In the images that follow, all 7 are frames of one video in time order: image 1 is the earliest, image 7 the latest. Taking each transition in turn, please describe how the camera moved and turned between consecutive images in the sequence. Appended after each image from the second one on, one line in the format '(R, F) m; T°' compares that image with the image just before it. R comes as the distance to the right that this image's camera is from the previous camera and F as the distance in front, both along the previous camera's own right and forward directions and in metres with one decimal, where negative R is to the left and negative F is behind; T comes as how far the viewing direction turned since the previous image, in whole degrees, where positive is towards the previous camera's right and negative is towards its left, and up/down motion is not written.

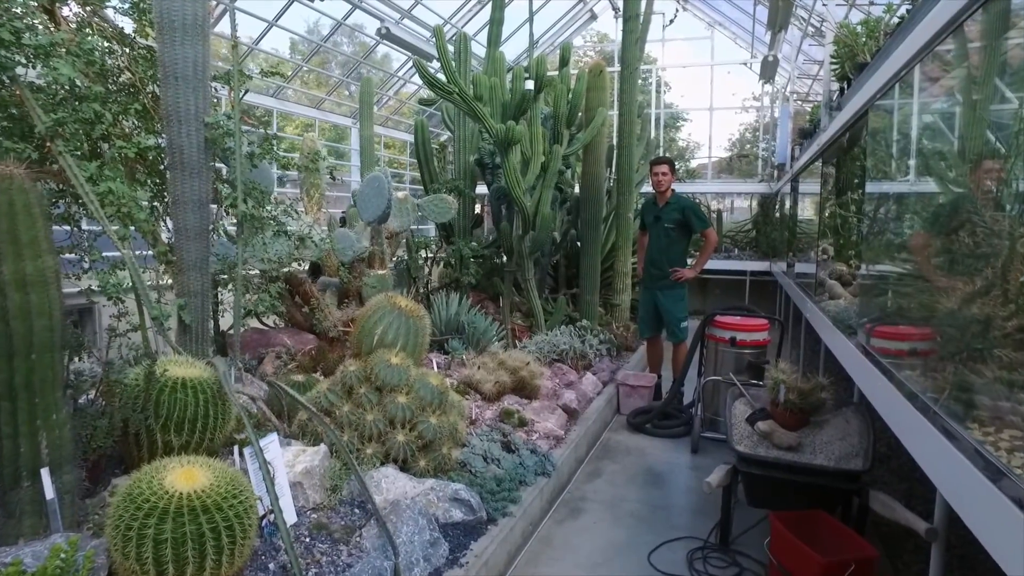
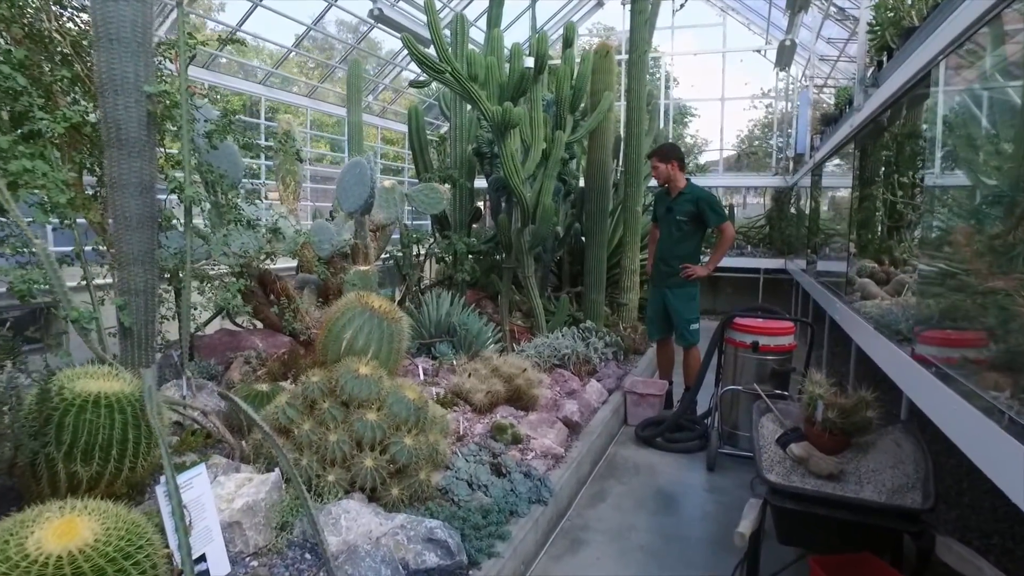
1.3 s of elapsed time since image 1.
(+0.1, +0.4) m; -1°
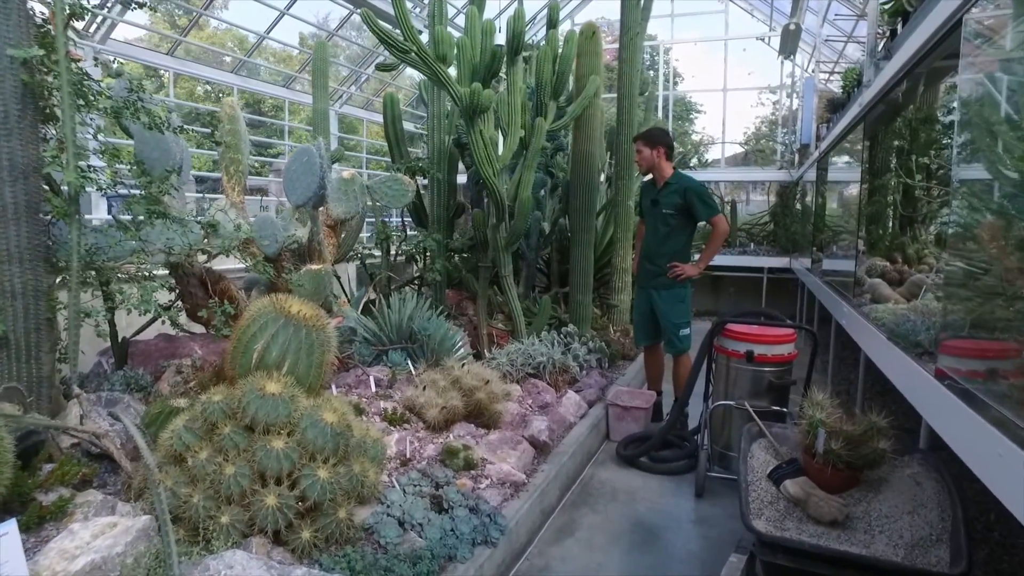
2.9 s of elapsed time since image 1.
(+0.2, +0.4) m; -1°
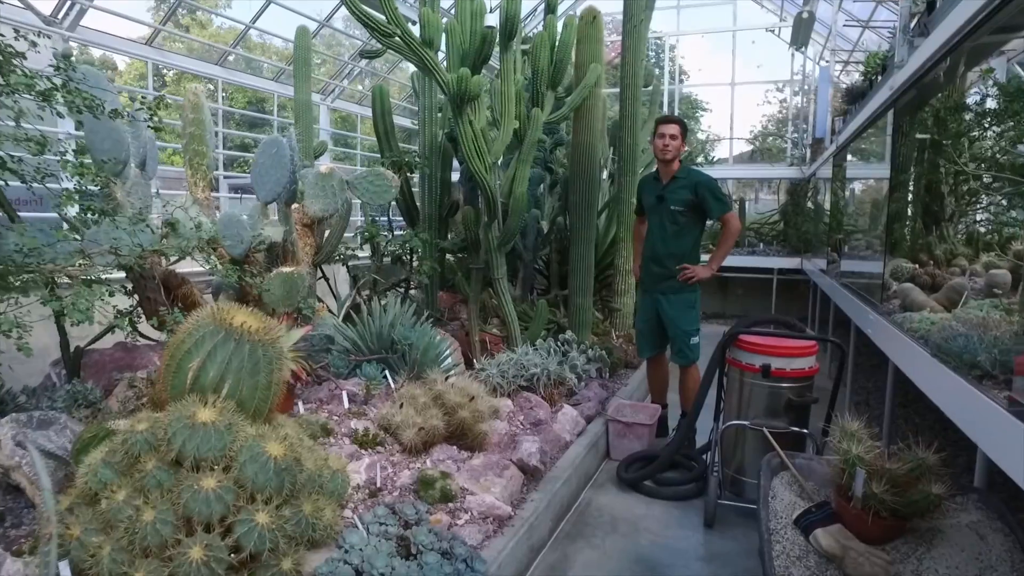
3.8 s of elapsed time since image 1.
(+0.1, +0.3) m; -1°
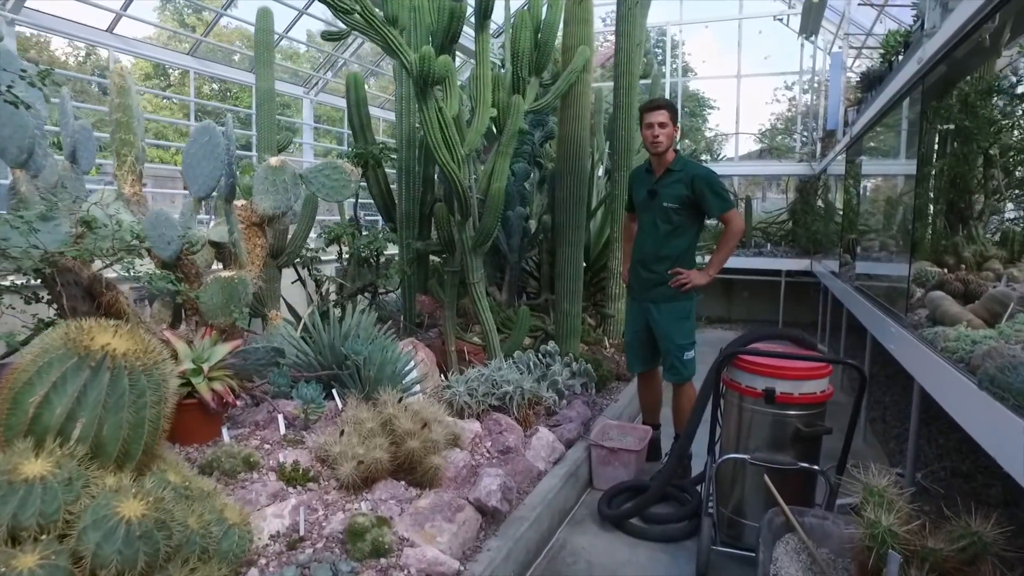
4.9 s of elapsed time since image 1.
(+0.2, +0.4) m; -1°
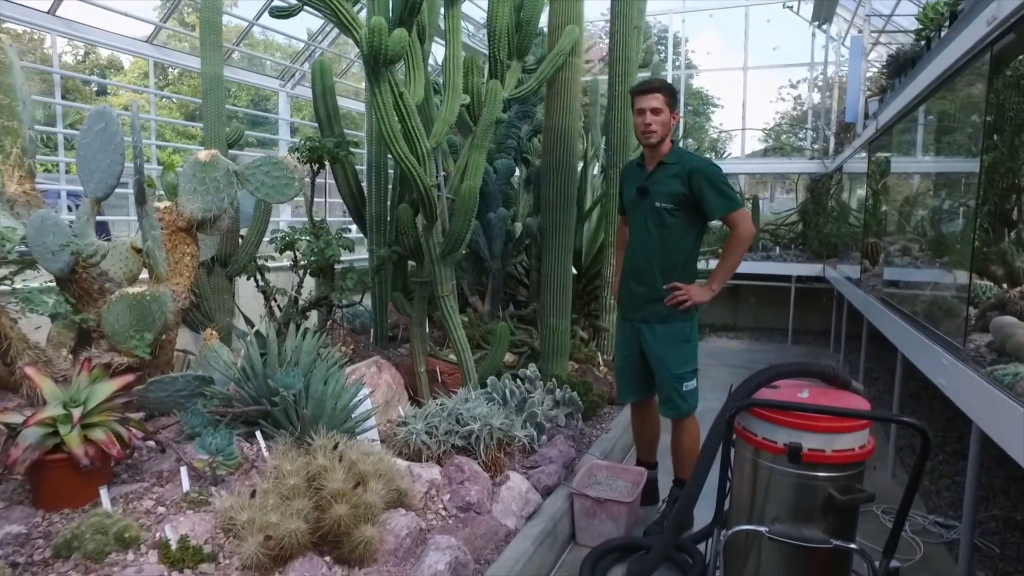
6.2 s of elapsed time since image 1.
(+0.2, +0.5) m; 0°
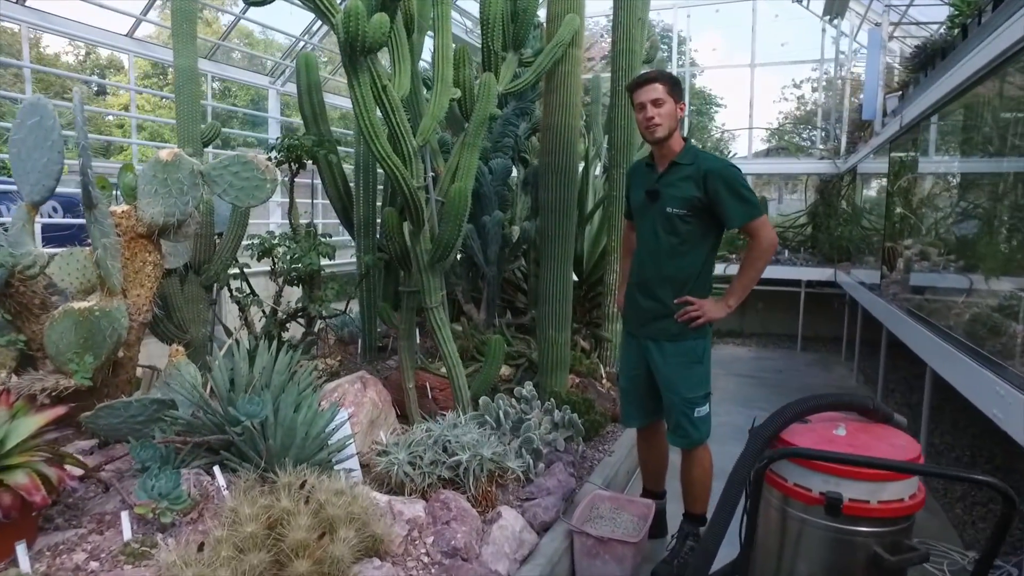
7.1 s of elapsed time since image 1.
(0.0, +0.2) m; 0°
